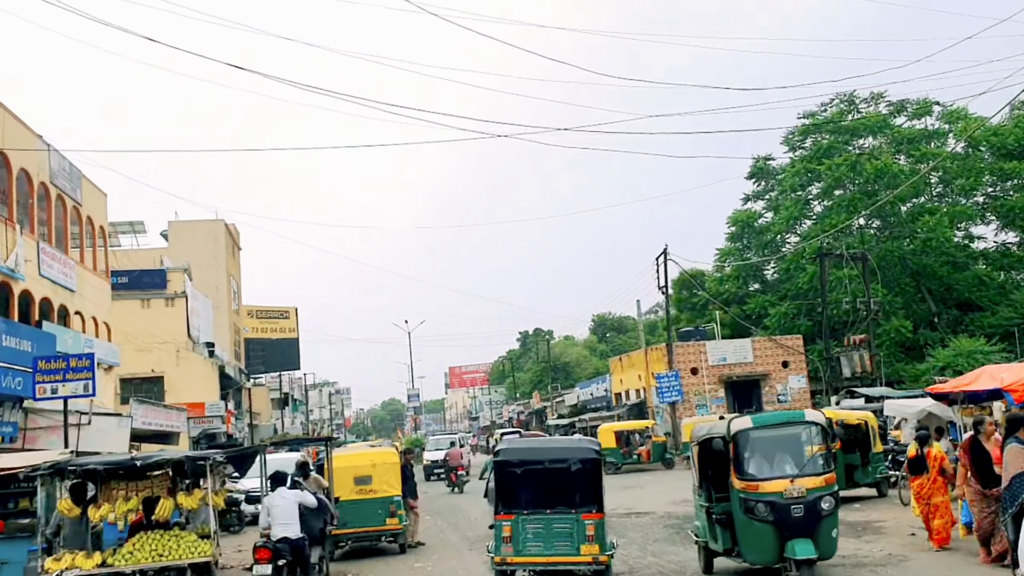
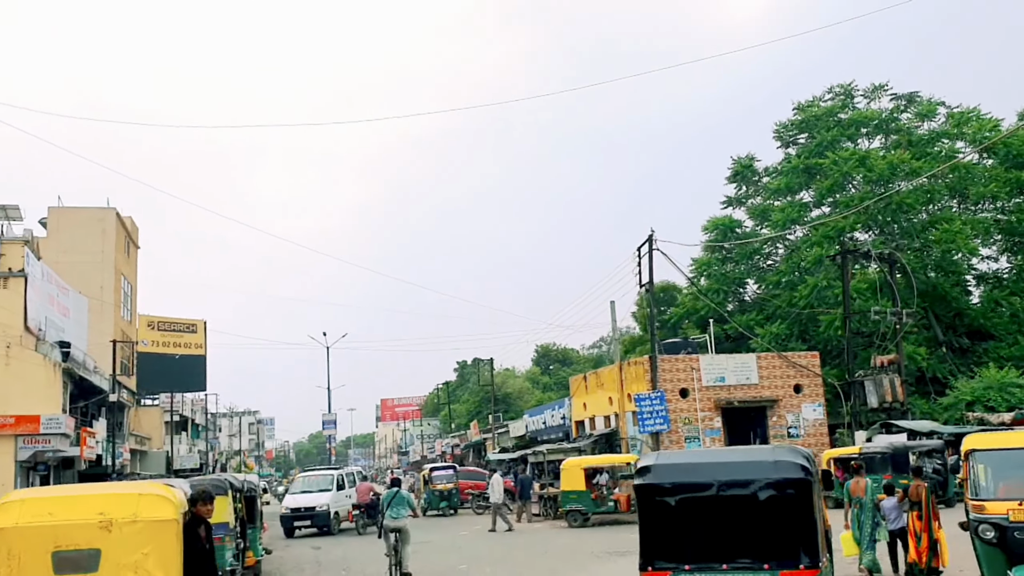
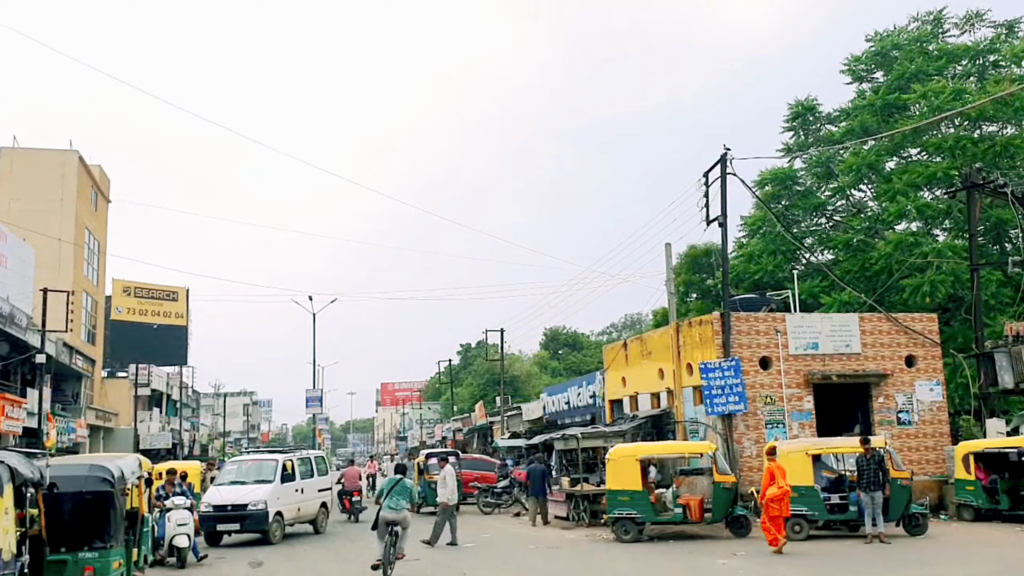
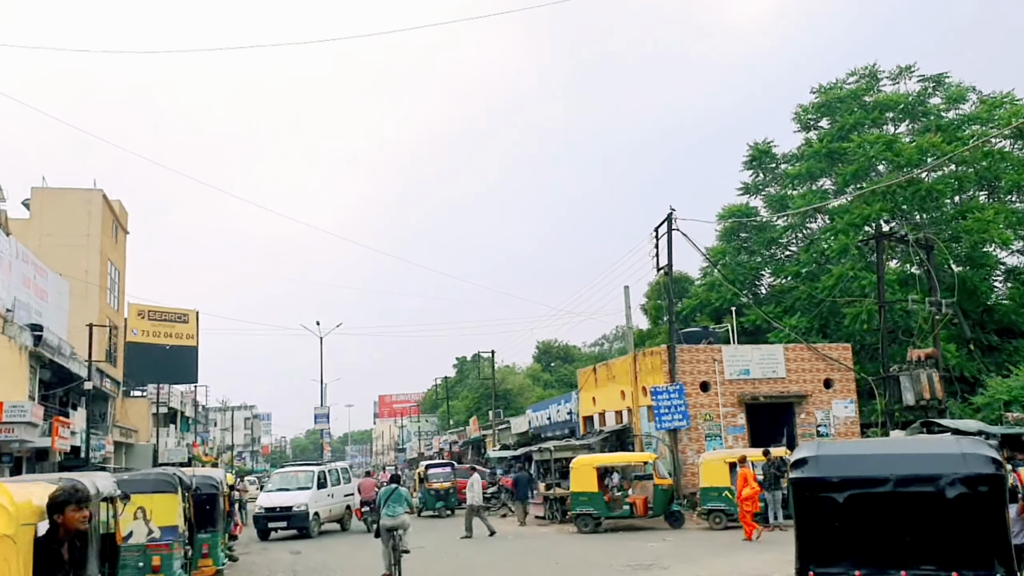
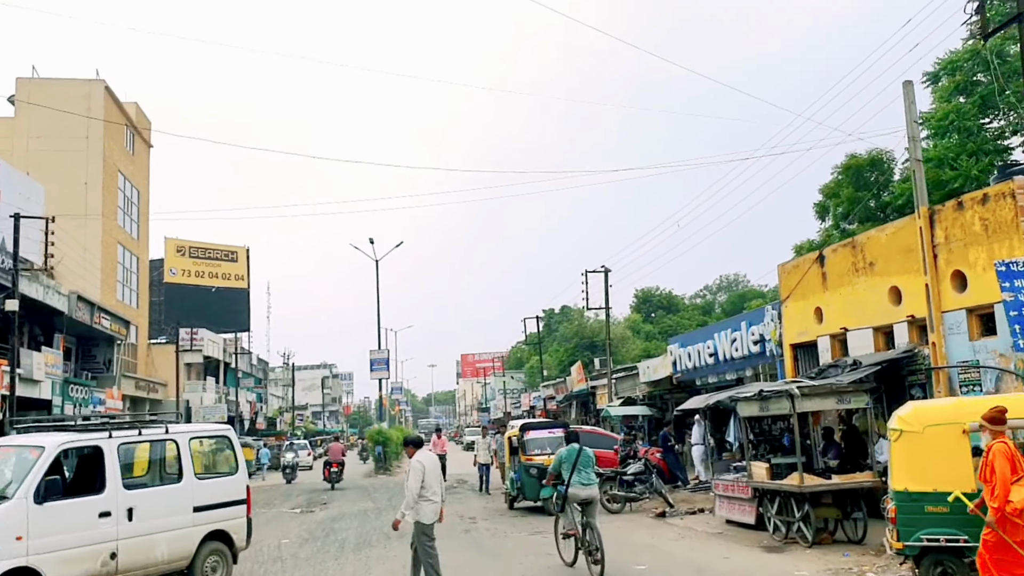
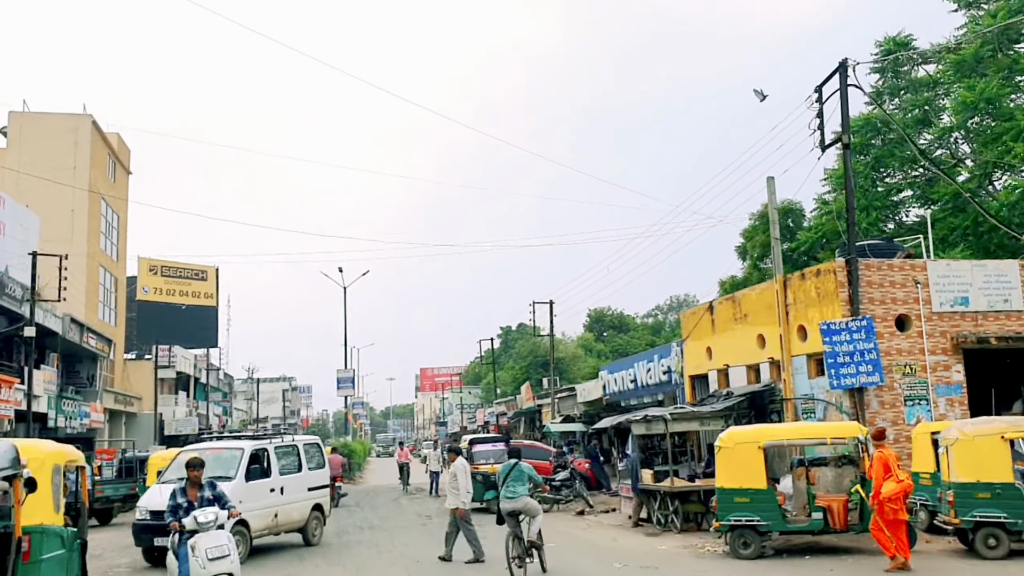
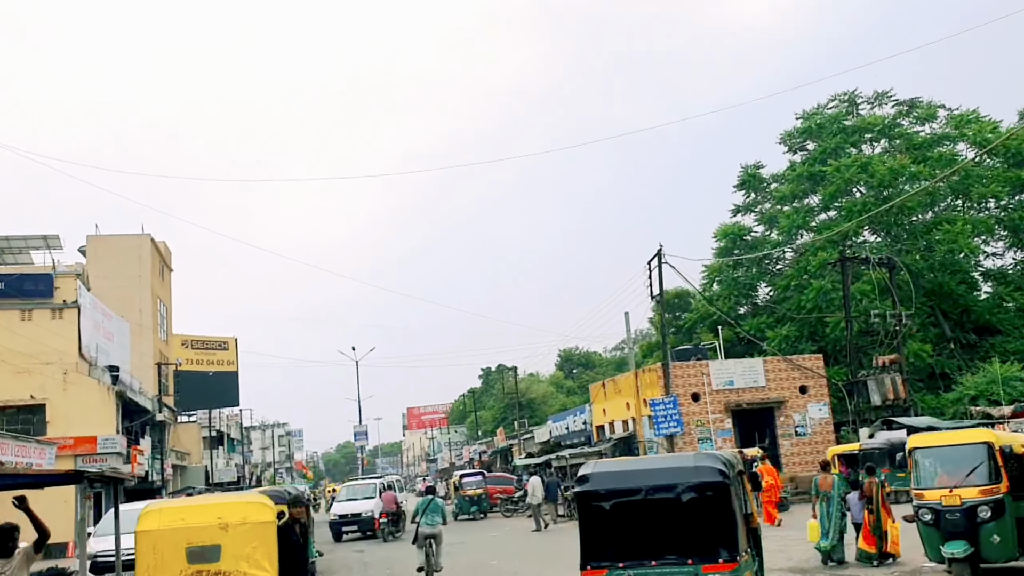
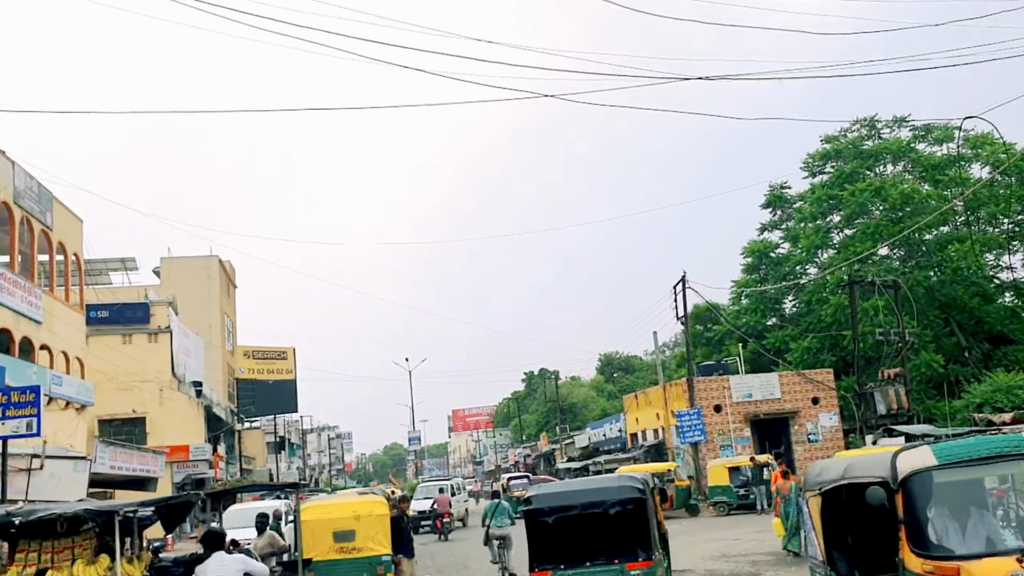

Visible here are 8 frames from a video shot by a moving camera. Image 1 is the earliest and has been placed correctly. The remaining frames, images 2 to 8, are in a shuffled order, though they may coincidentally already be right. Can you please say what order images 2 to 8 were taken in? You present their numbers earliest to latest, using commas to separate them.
8, 7, 2, 4, 3, 6, 5
